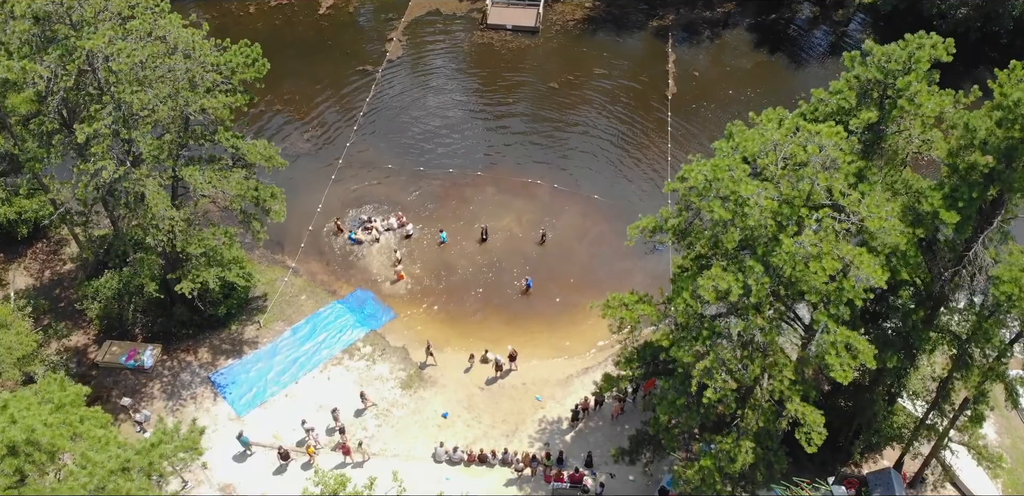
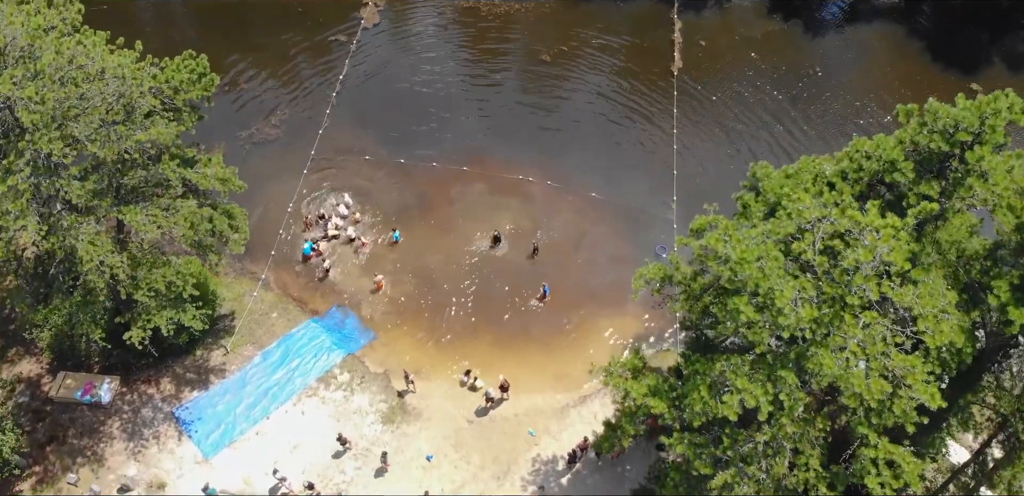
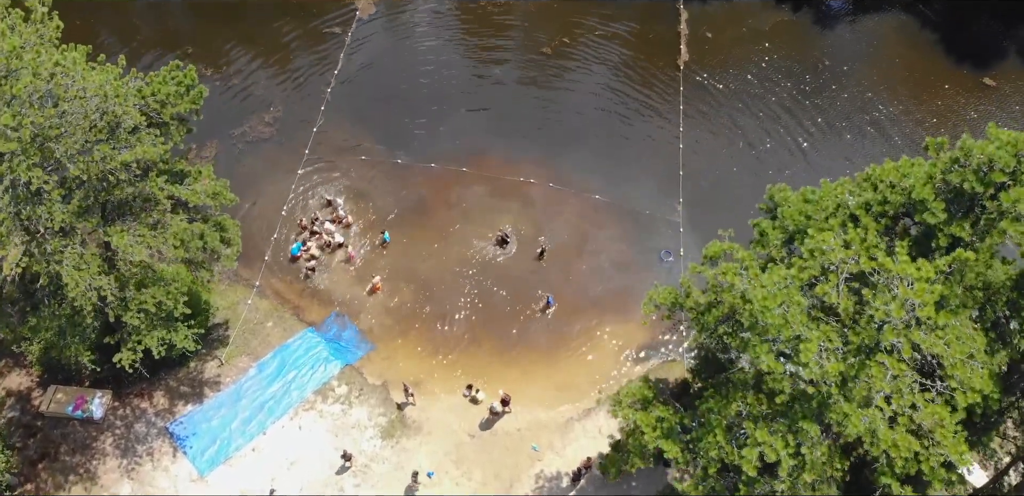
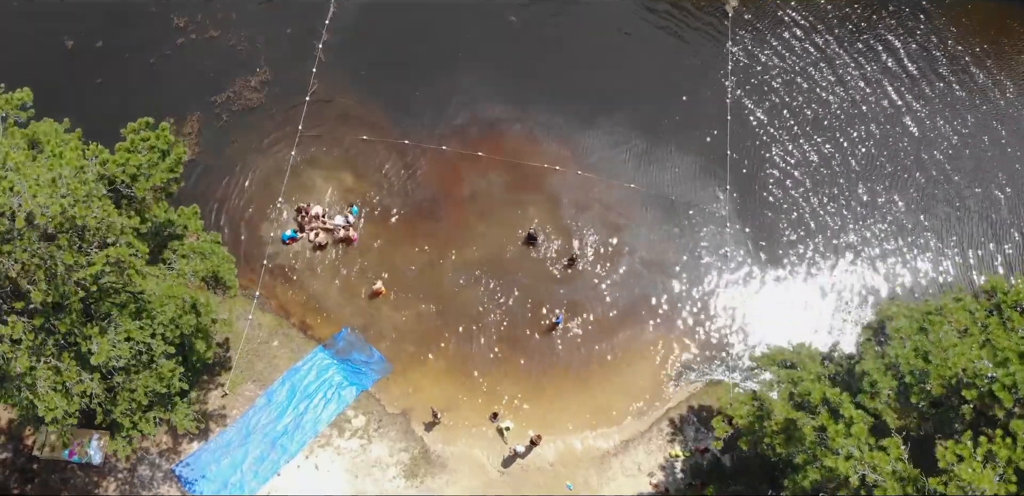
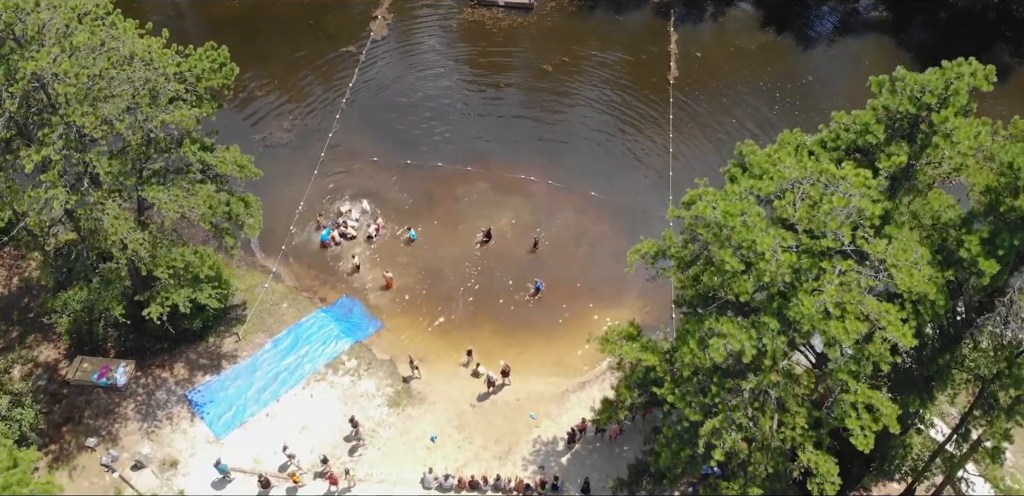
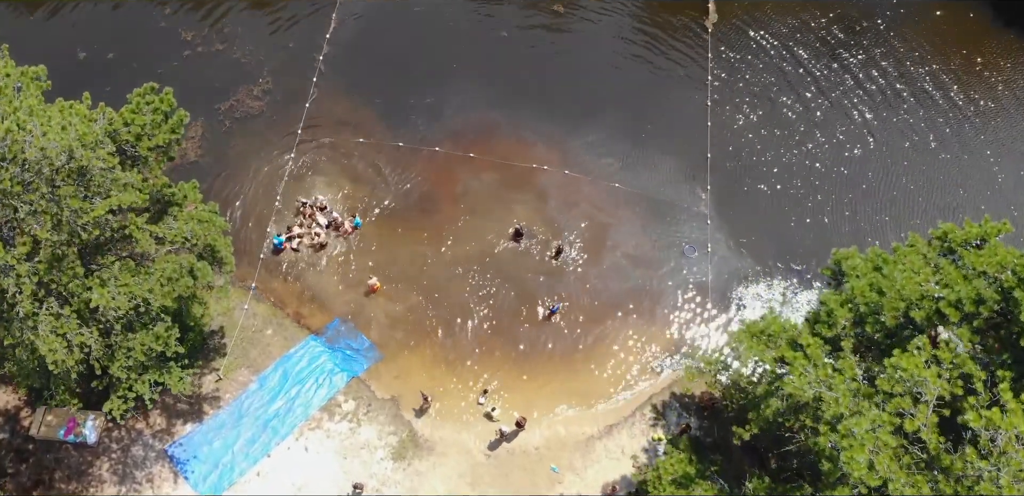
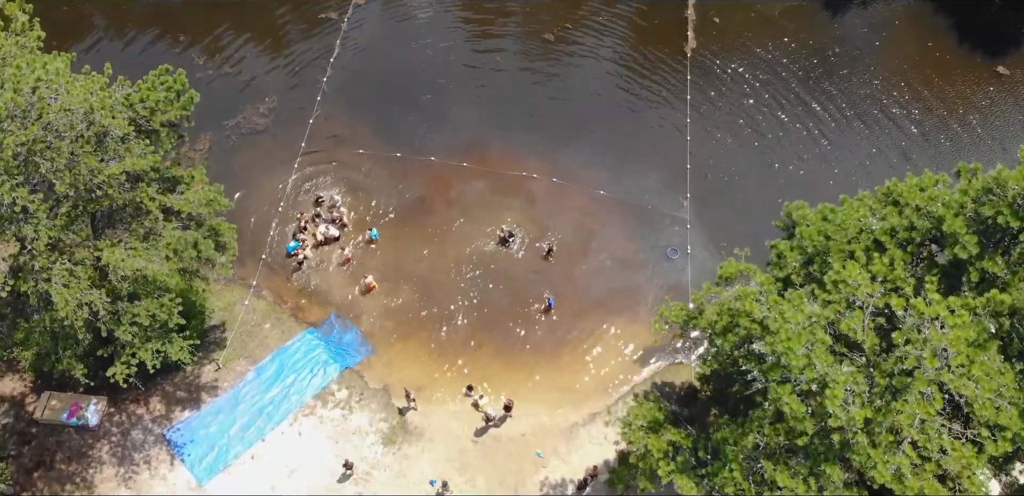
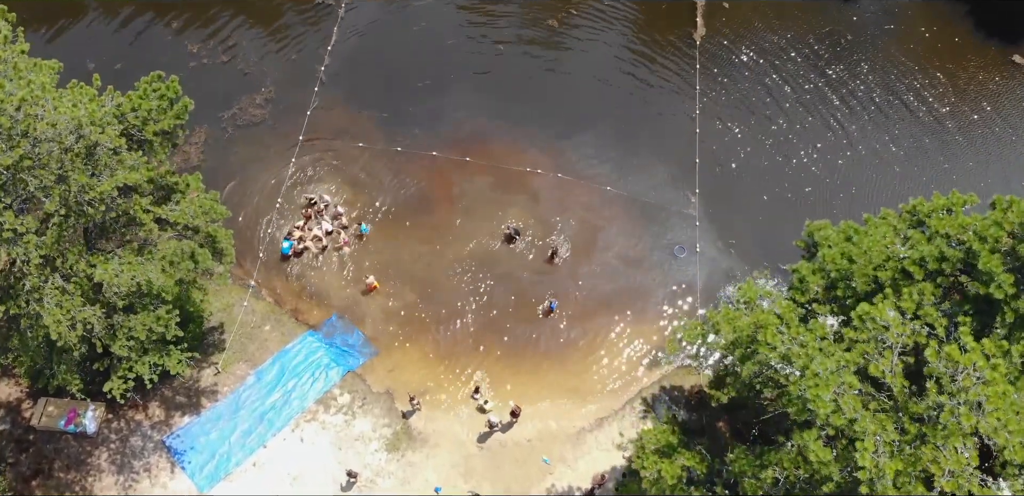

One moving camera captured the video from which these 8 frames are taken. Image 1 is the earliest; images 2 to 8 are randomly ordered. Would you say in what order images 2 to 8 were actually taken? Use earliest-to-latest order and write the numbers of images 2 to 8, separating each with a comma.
5, 2, 3, 7, 8, 6, 4
